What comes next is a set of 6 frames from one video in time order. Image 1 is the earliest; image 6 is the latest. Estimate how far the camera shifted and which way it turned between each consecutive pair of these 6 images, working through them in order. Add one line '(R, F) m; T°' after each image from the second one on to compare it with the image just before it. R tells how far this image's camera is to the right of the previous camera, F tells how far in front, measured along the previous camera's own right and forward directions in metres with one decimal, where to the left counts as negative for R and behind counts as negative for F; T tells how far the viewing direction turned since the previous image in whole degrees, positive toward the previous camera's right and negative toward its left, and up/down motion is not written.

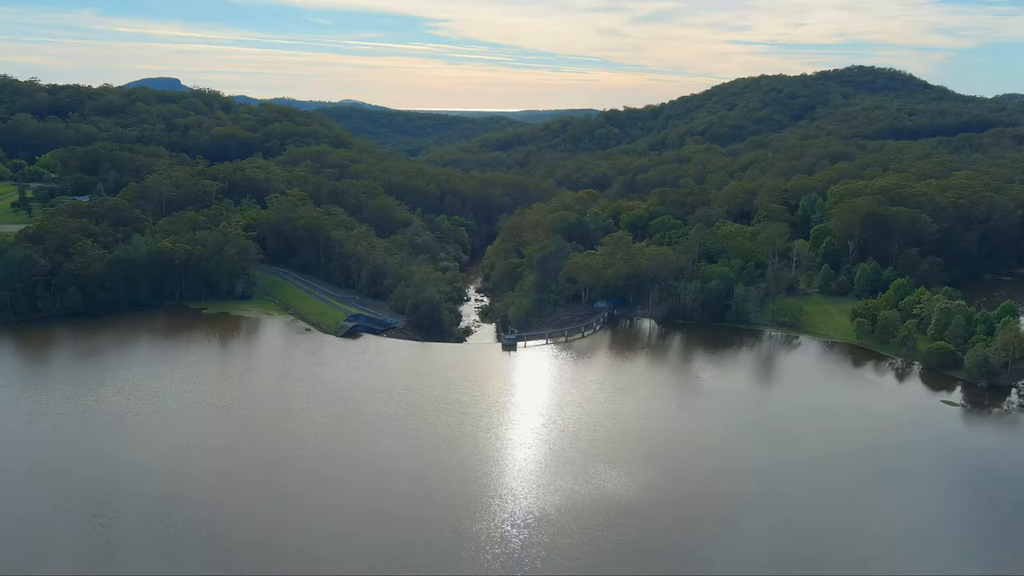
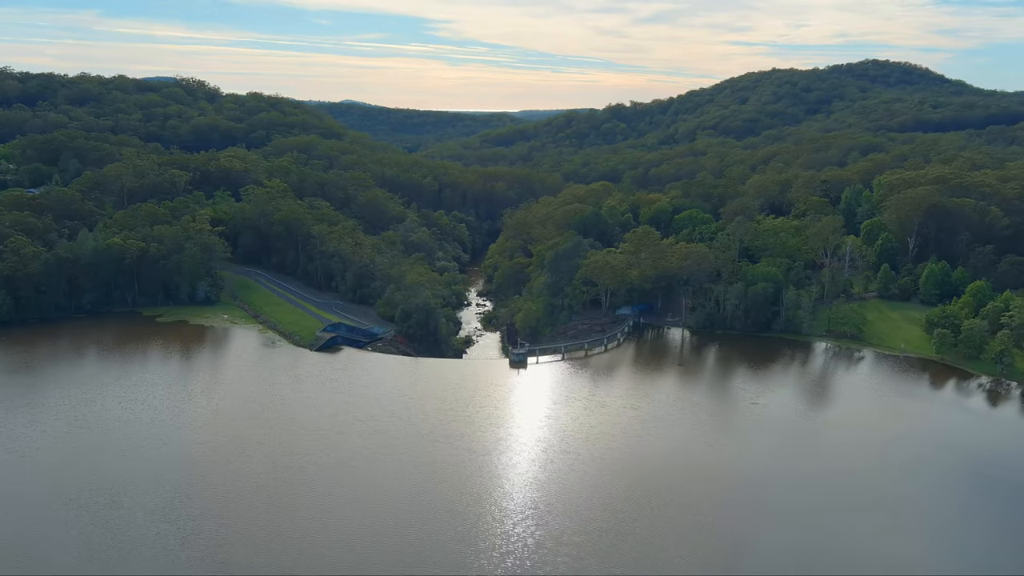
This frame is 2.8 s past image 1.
(-0.7, +11.8) m; 0°
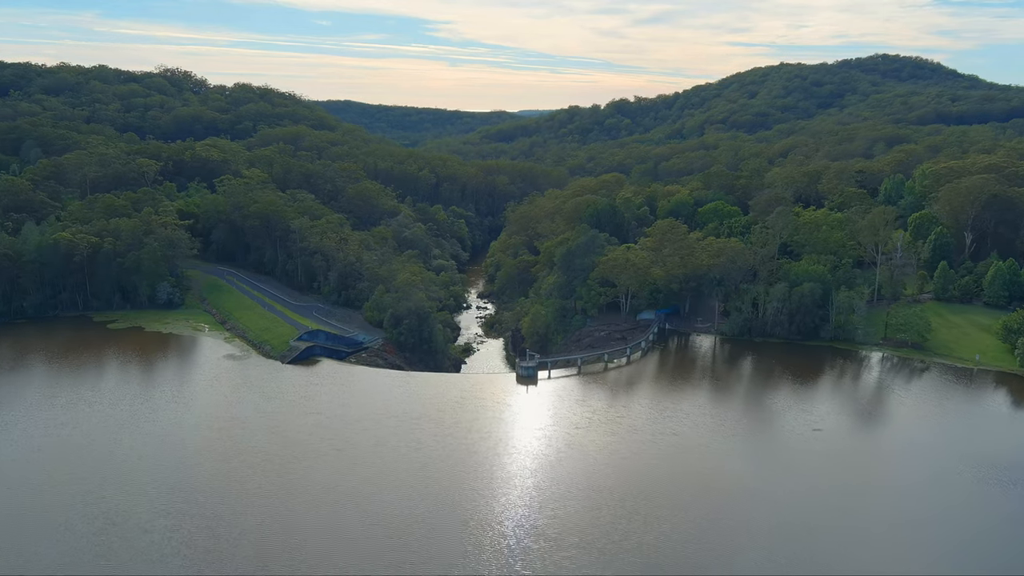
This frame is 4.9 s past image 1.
(-0.6, +8.9) m; 0°
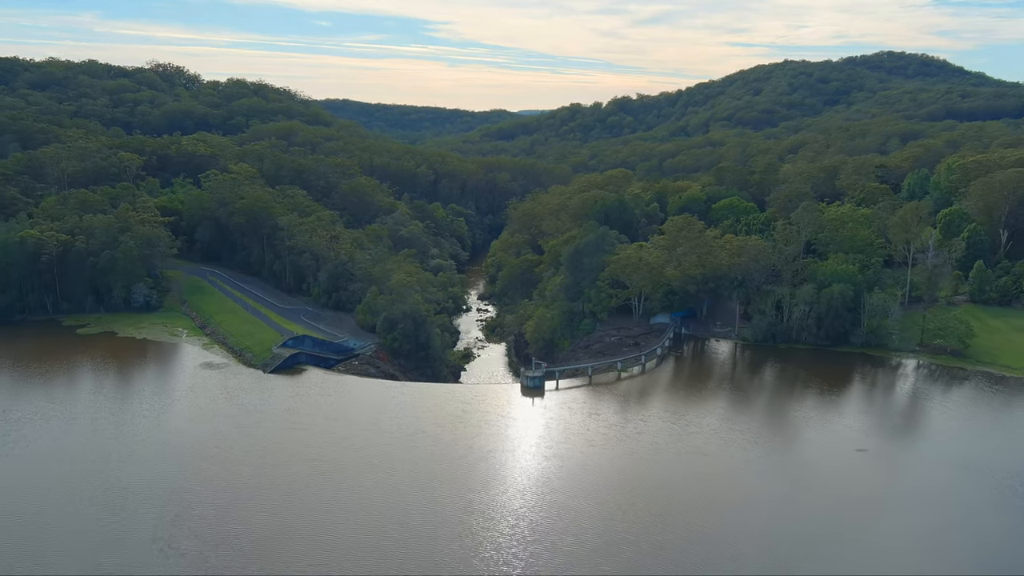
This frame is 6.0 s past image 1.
(-0.3, +4.5) m; 0°
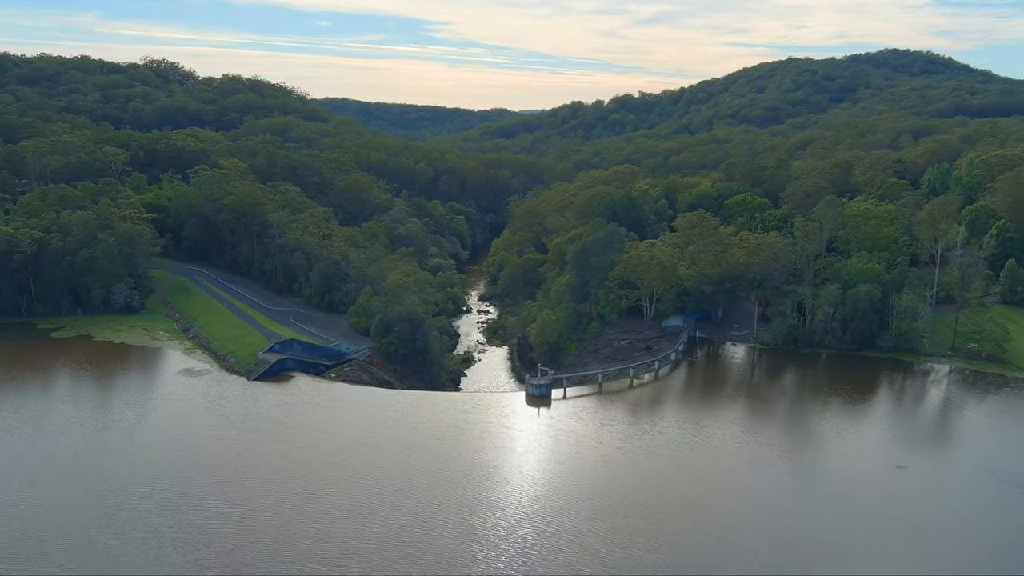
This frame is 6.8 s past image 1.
(-0.2, +3.4) m; 0°
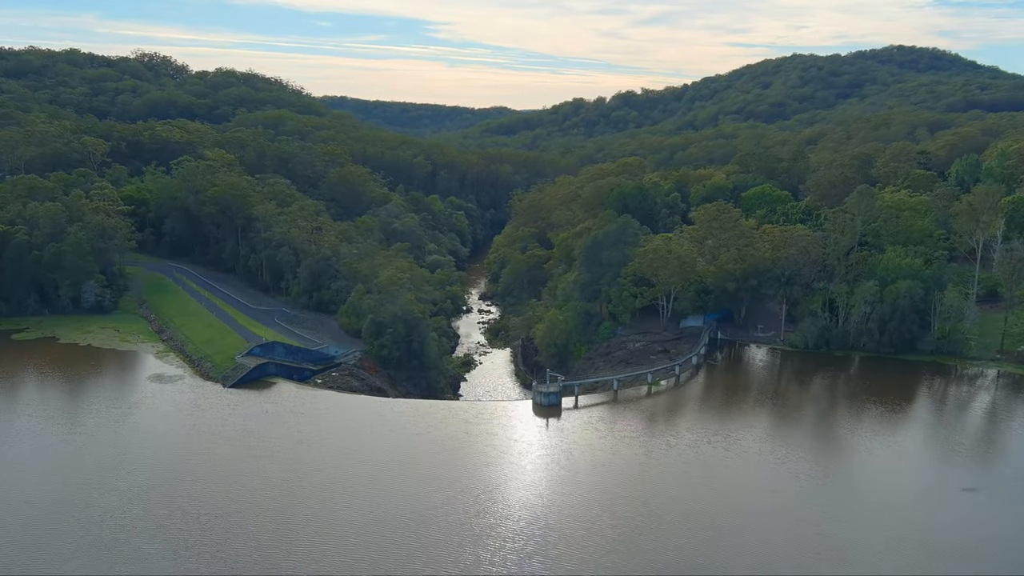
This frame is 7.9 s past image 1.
(-0.3, +4.3) m; 0°
